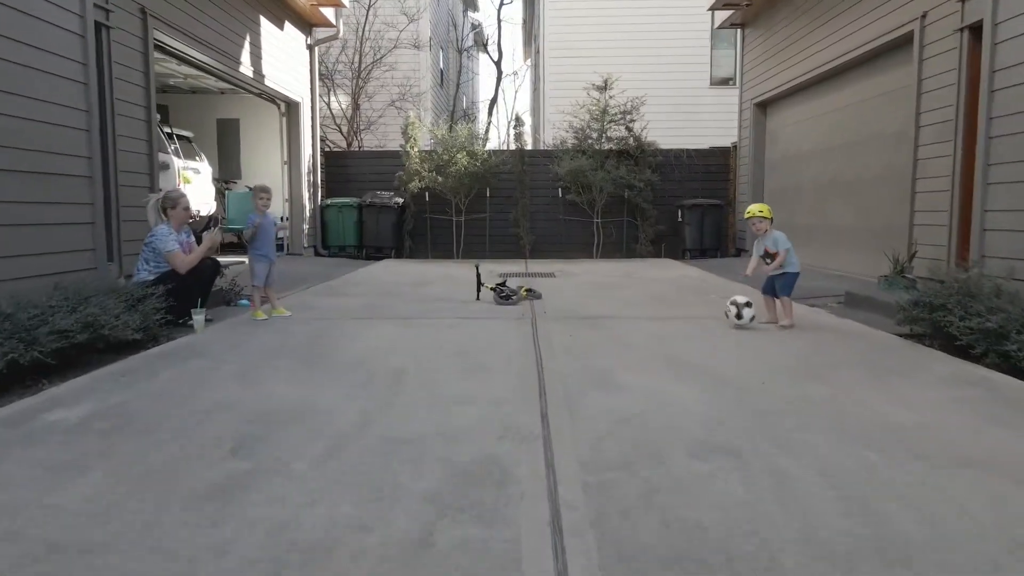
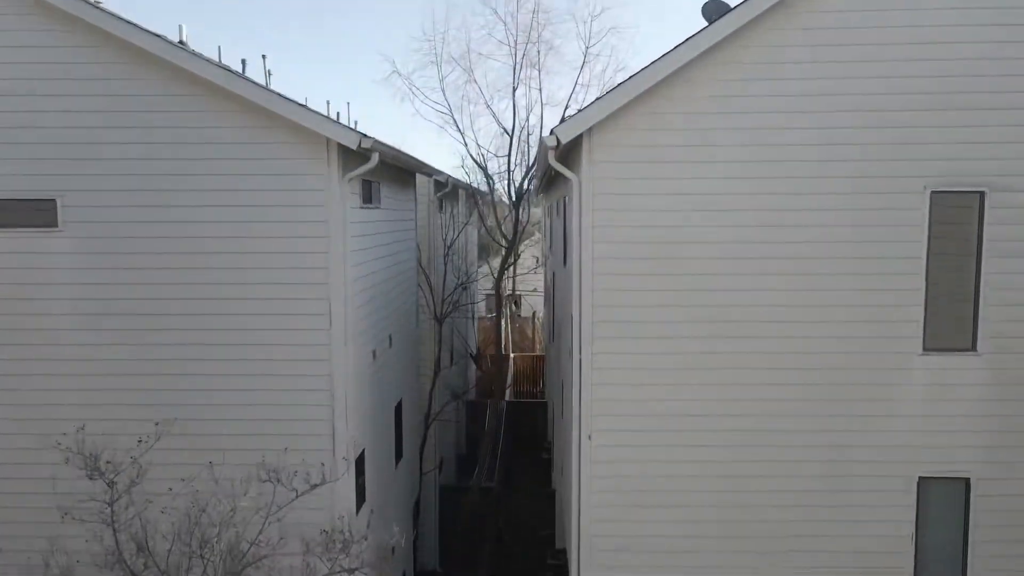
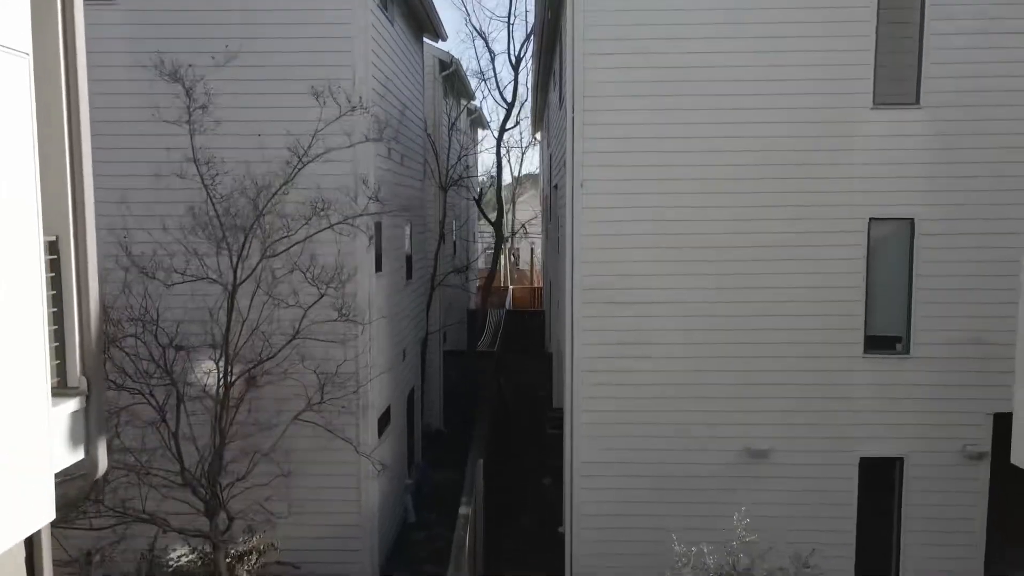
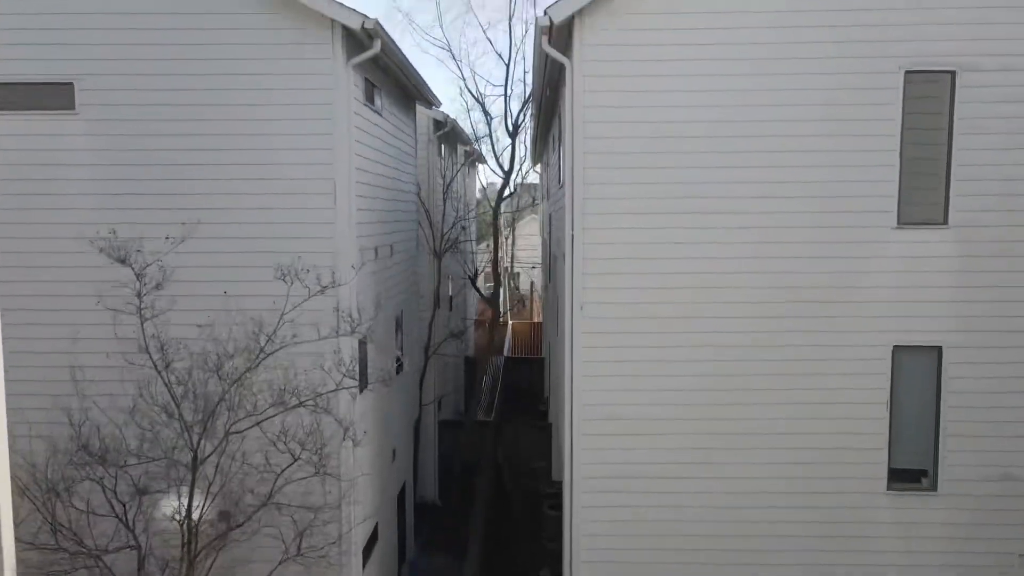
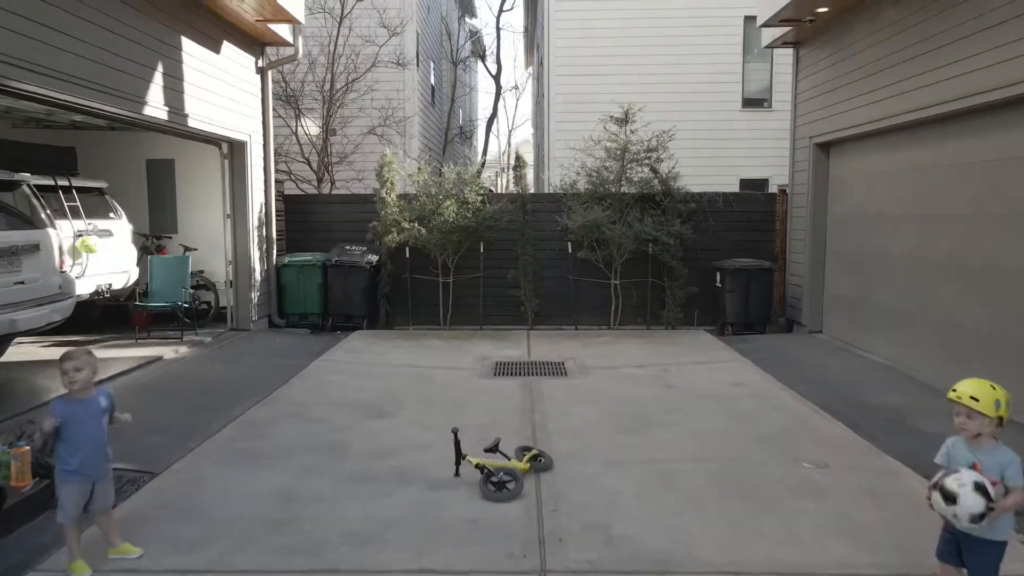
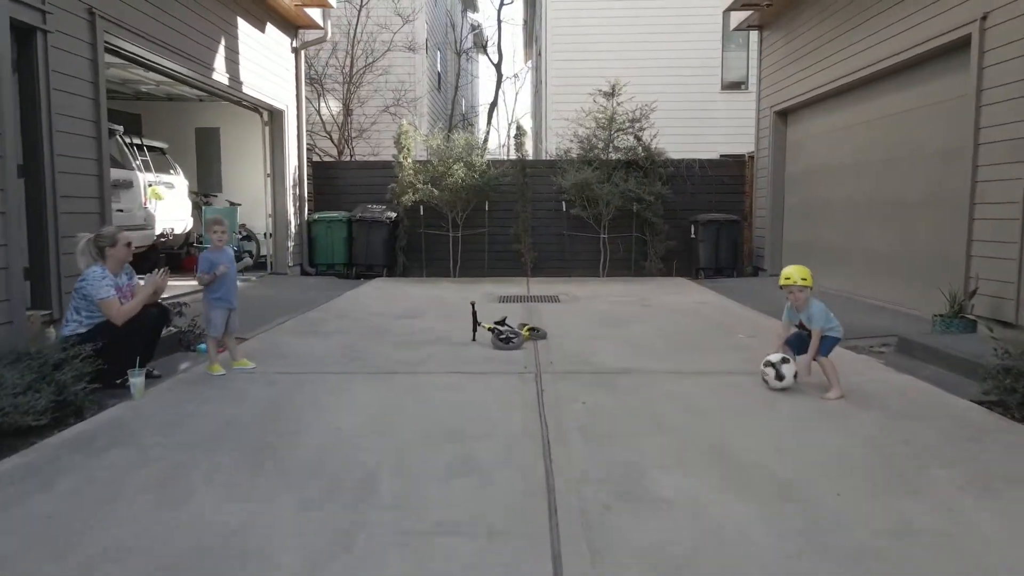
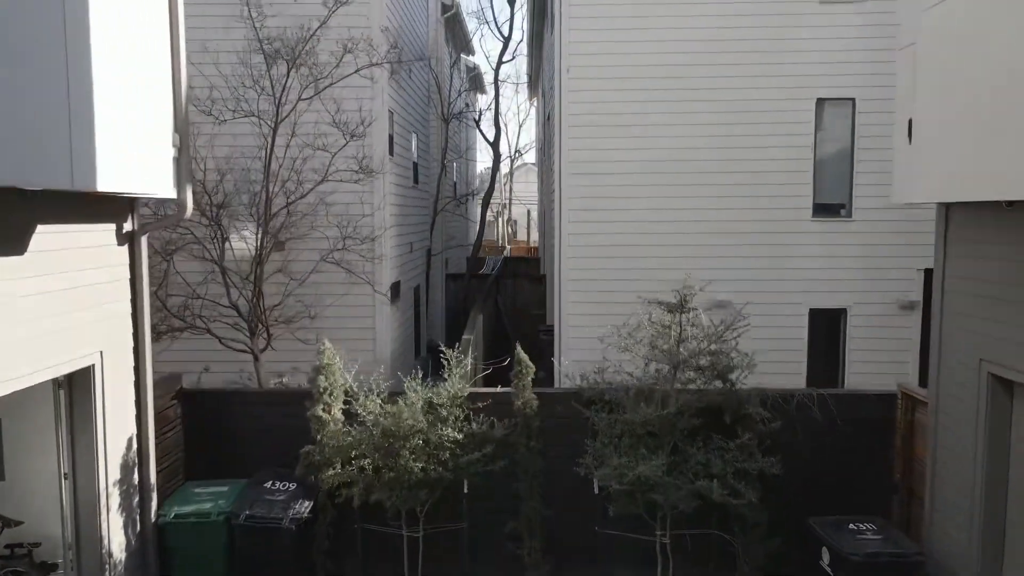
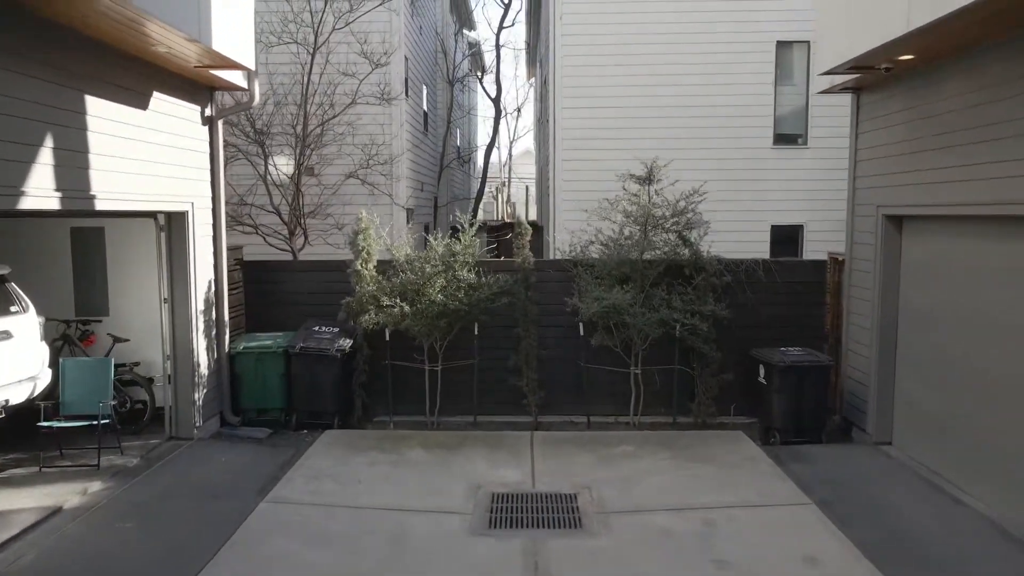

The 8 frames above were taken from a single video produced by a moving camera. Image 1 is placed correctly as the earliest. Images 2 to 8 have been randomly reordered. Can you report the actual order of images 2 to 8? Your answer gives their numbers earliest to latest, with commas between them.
6, 5, 8, 7, 3, 4, 2
